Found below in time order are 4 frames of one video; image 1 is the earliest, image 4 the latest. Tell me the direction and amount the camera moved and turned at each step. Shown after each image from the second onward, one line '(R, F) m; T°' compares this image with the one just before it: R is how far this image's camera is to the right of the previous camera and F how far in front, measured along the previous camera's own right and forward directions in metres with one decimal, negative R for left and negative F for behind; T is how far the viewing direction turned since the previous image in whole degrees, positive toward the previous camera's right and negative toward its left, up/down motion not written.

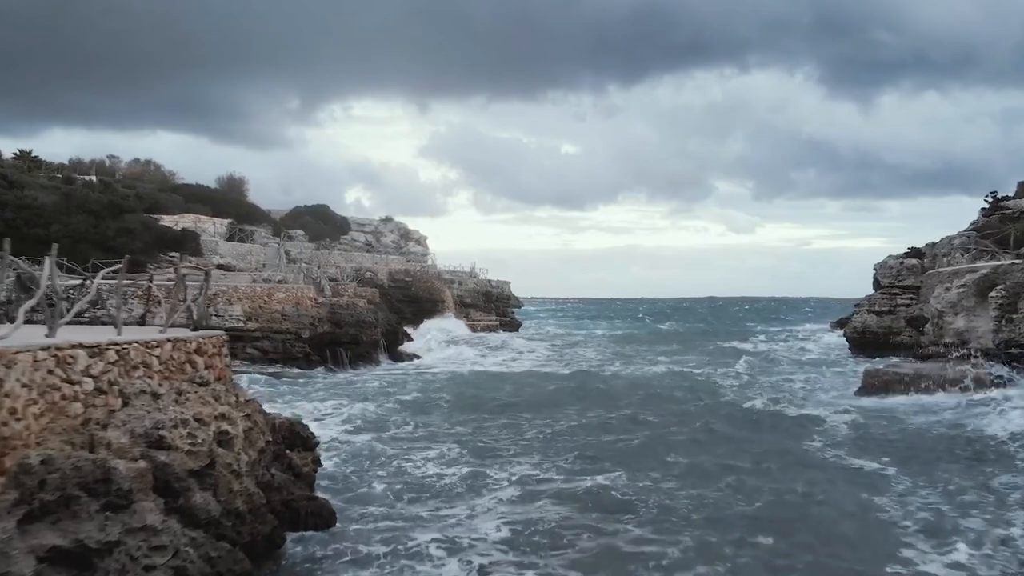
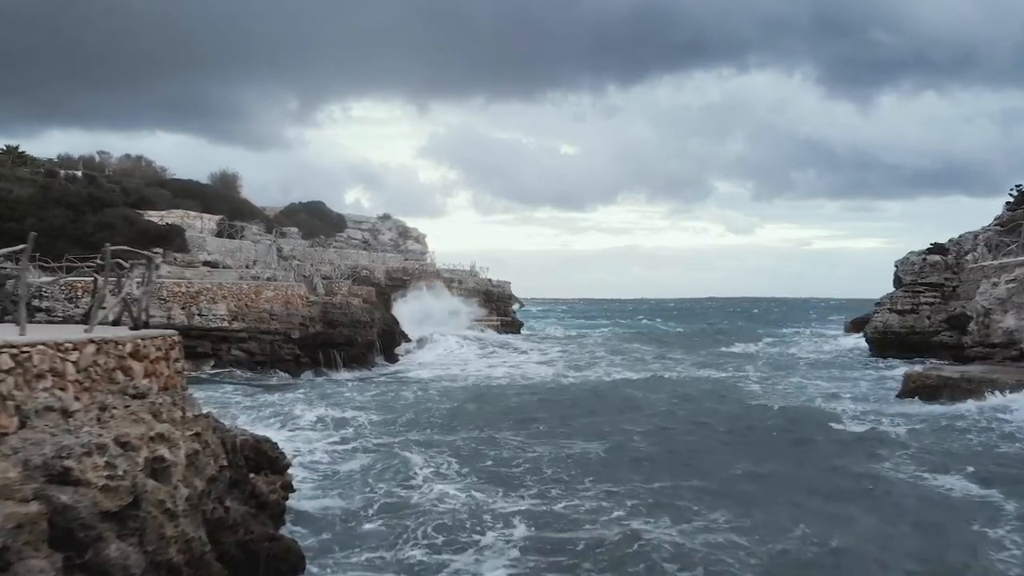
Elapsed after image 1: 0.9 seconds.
(-0.1, +1.6) m; 0°
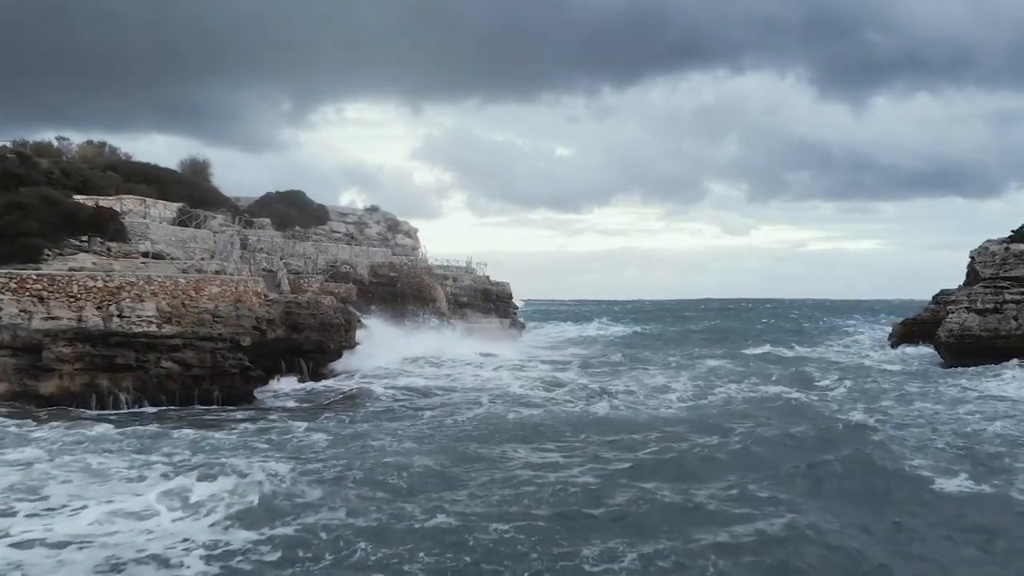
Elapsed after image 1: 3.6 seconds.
(-0.3, +4.9) m; 0°
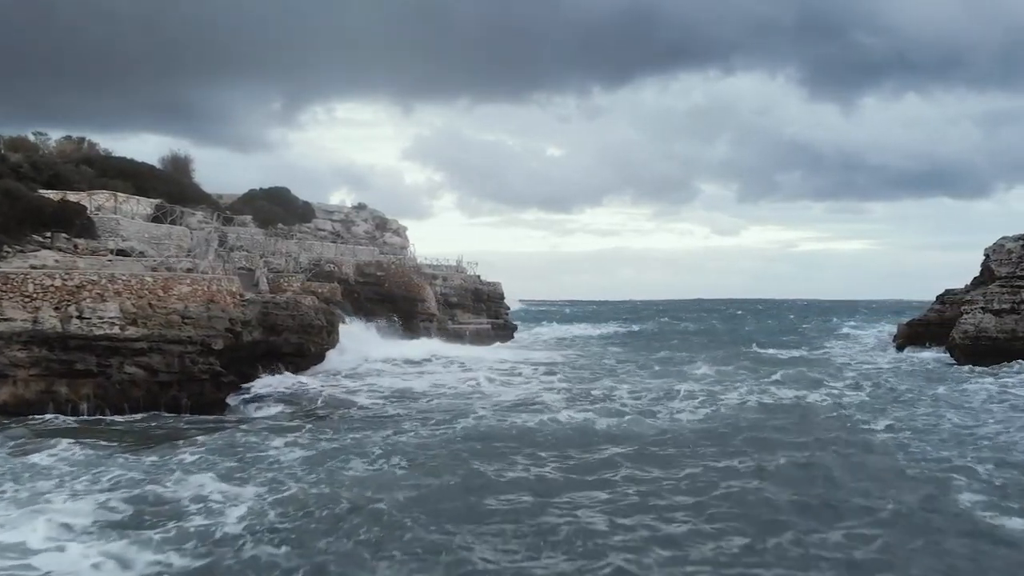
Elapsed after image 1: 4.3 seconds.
(-0.1, +1.3) m; +1°
